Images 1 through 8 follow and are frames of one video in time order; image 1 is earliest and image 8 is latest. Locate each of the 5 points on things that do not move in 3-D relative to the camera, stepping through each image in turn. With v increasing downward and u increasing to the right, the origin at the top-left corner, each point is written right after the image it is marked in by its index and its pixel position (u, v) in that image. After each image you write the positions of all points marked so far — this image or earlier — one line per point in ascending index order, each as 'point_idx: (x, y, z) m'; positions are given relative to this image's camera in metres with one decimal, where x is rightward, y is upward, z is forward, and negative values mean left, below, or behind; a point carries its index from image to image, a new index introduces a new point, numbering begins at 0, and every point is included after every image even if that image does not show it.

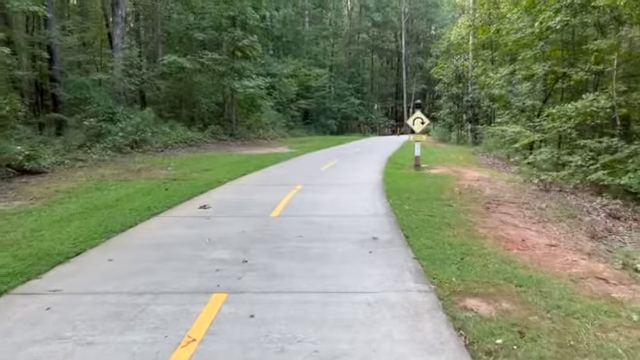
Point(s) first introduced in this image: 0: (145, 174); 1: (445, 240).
0: (-5.3, +0.2, +15.4) m
1: (+1.7, -0.8, +7.1) m
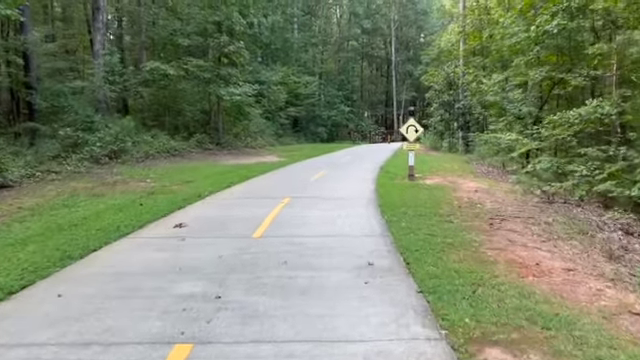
0: (-5.6, -0.2, +14.3) m
1: (+1.6, -1.0, +6.2) m
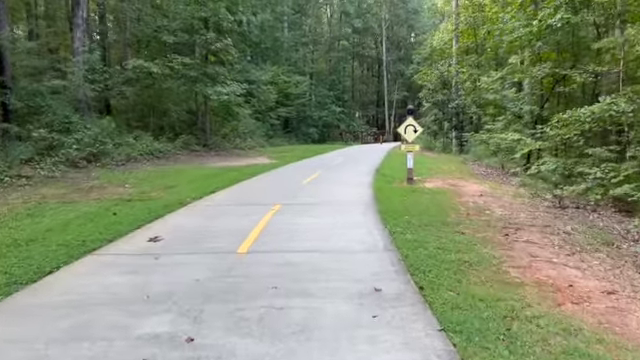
0: (-5.7, -0.3, +13.2) m
1: (+1.5, -1.1, +5.2) m
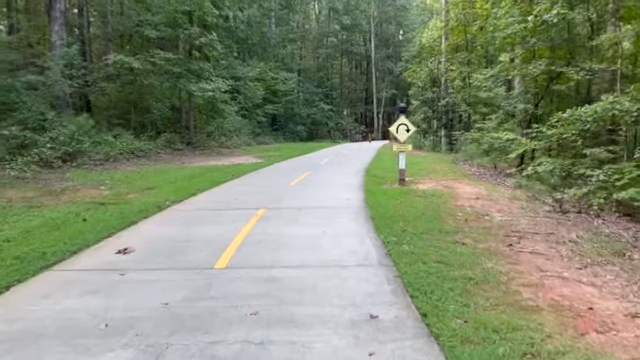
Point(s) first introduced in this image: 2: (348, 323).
0: (-6.0, -0.4, +12.3) m
1: (+1.4, -1.2, +4.5) m
2: (+0.2, -1.3, +4.5) m
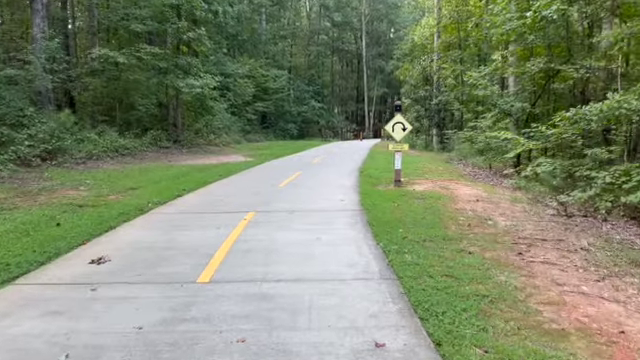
0: (-6.2, -0.4, +11.5) m
1: (+1.4, -1.3, +3.9) m
2: (+0.2, -1.3, +3.9) m
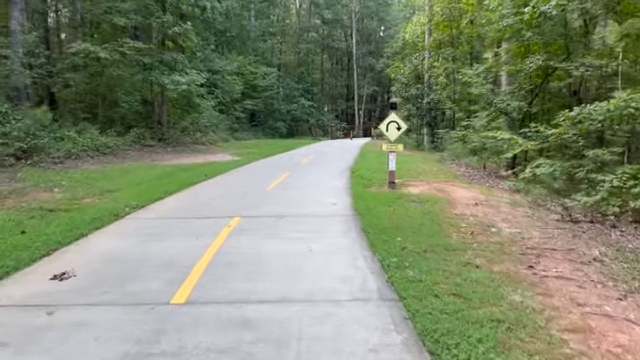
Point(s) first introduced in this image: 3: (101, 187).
0: (-6.4, -0.4, +10.7) m
1: (+1.4, -1.4, +3.2) m
2: (+0.2, -1.4, +3.2) m
3: (-5.5, -0.2, +12.8) m
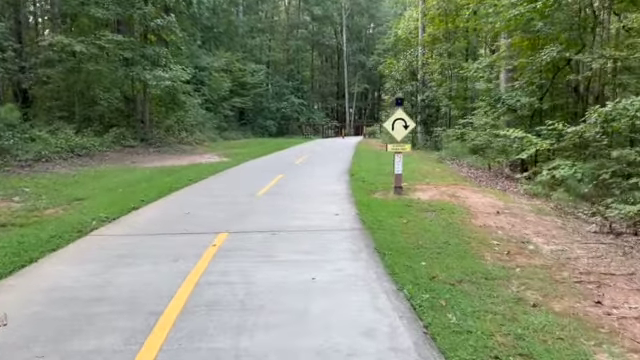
0: (-6.4, -0.6, +9.2) m
1: (+1.5, -1.5, +1.8) m
2: (+0.3, -1.5, +1.8) m
3: (-5.5, -0.3, +11.2) m
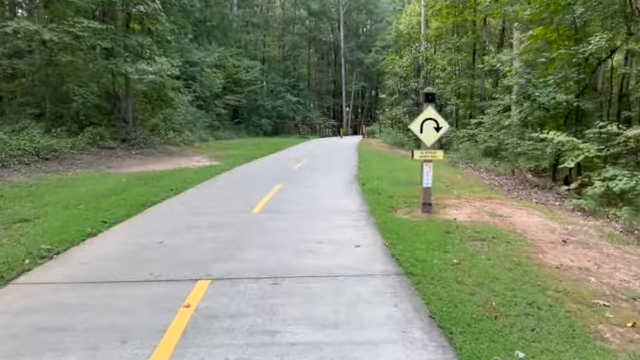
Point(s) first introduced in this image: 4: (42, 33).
0: (-6.2, -0.8, +6.8) m
1: (+1.8, -1.8, -0.4) m
2: (+0.6, -1.8, -0.5) m
3: (-5.3, -0.6, +8.9) m
4: (-9.9, +5.3, +18.4) m
